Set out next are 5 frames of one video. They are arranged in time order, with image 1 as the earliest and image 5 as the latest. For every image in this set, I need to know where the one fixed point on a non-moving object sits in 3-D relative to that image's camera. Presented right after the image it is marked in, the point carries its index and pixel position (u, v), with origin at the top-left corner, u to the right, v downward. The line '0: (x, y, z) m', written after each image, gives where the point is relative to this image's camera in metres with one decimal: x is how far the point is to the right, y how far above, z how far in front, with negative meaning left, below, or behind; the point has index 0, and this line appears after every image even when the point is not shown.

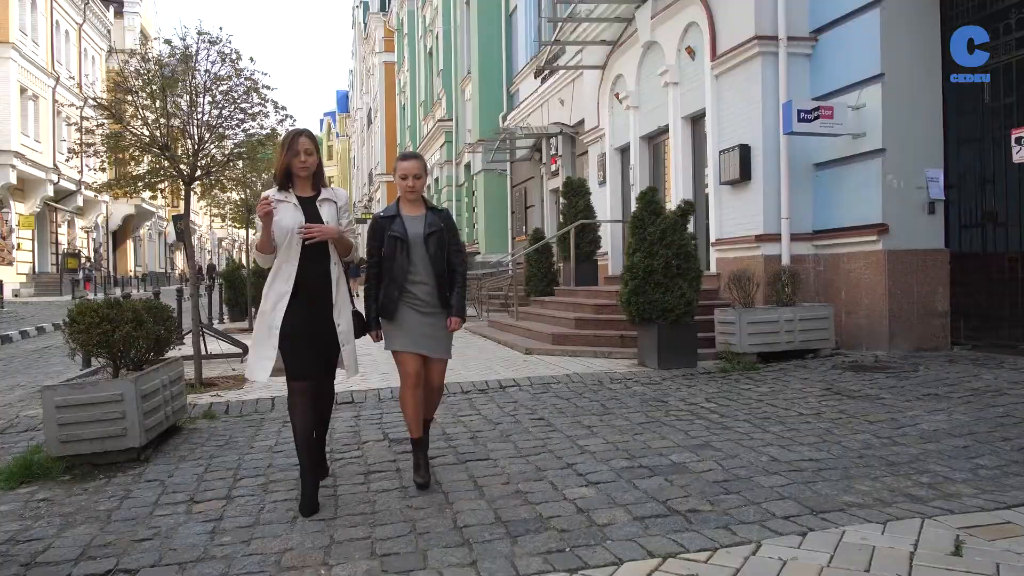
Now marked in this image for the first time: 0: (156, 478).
0: (-2.0, -1.1, +4.5) m
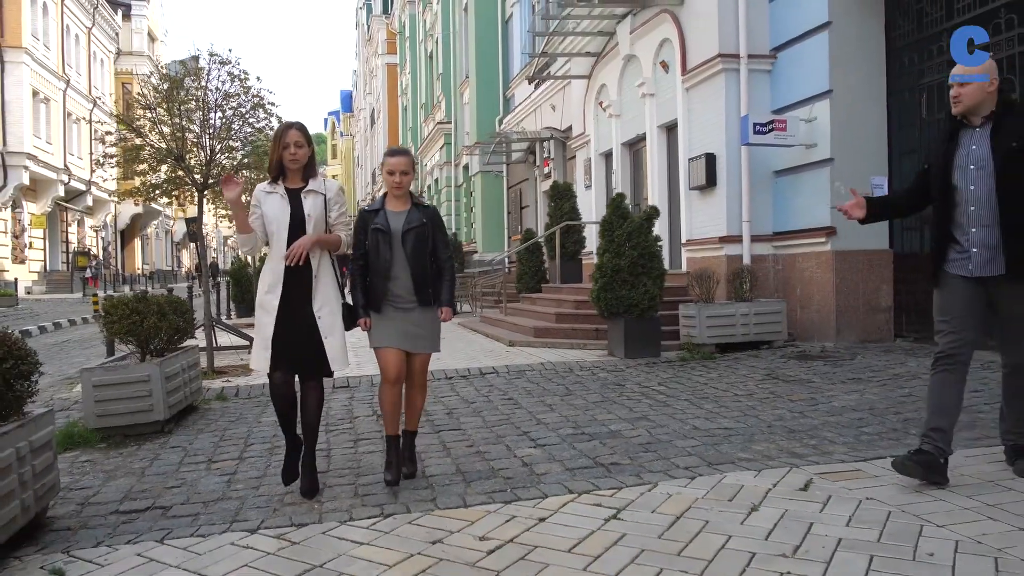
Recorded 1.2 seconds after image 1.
0: (-2.2, -1.0, +5.4) m
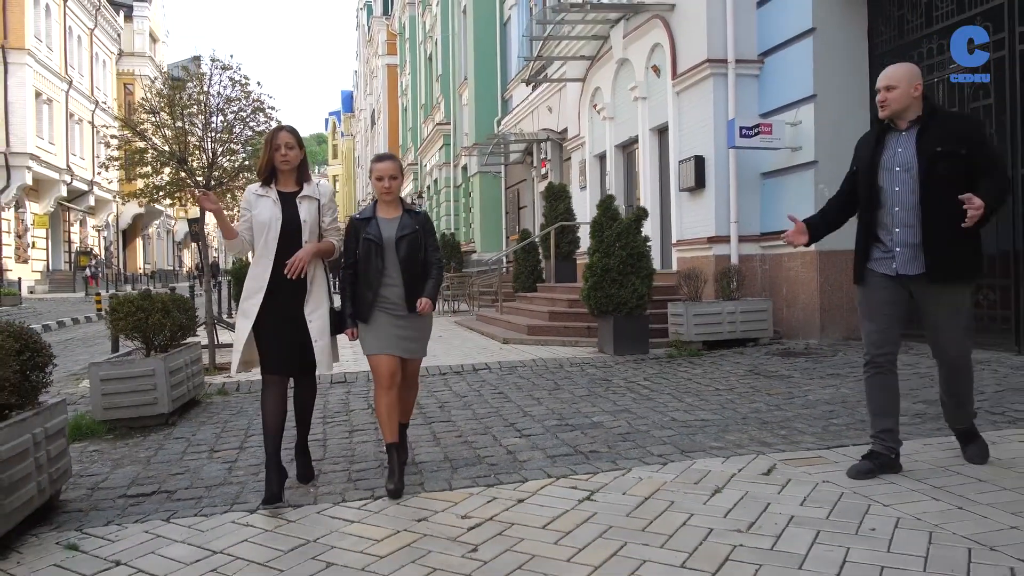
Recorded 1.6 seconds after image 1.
0: (-2.3, -1.0, +5.7) m
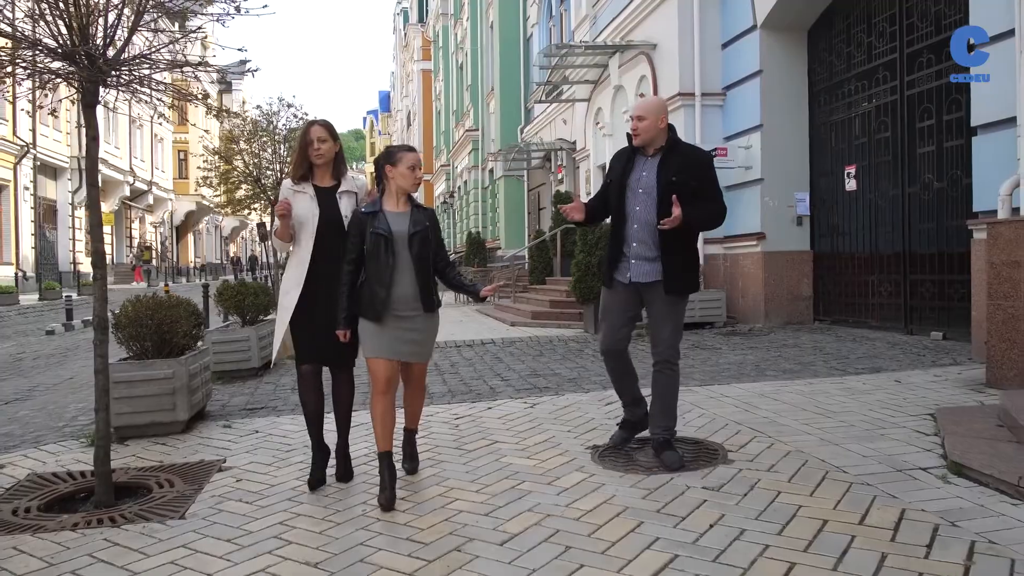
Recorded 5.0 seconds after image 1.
0: (-2.4, -0.9, +8.1) m
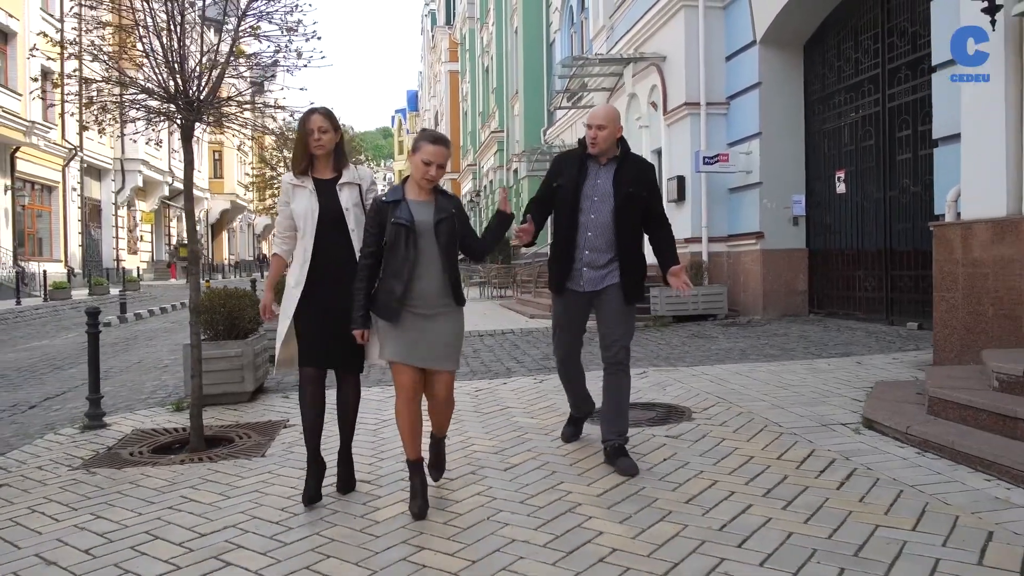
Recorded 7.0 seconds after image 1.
0: (-2.3, -0.9, +9.3) m
